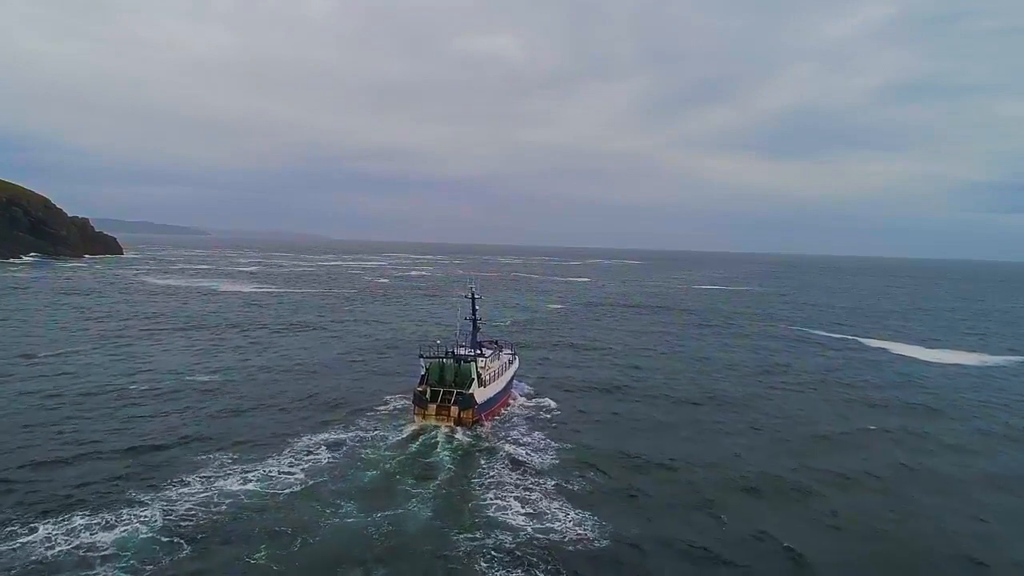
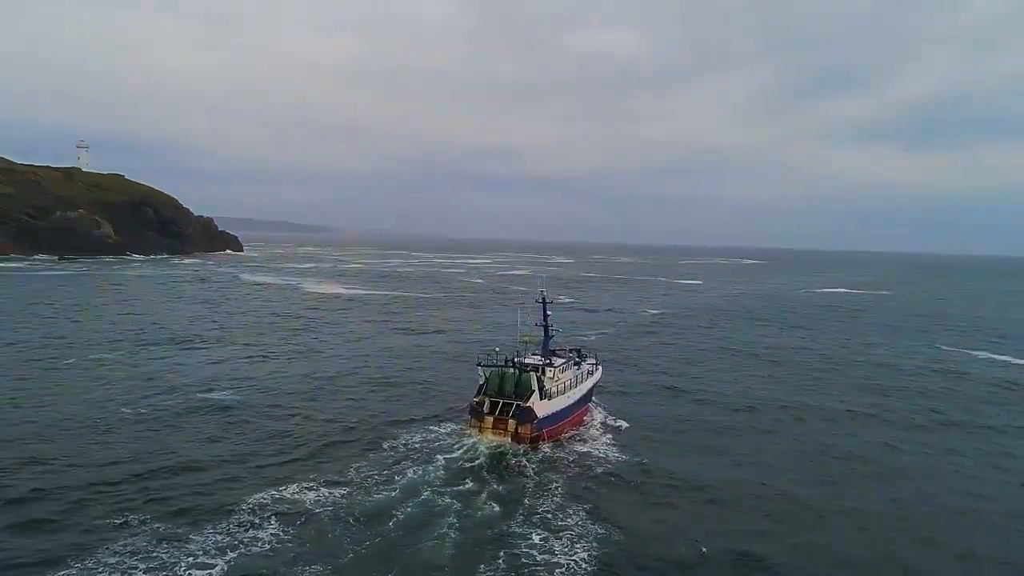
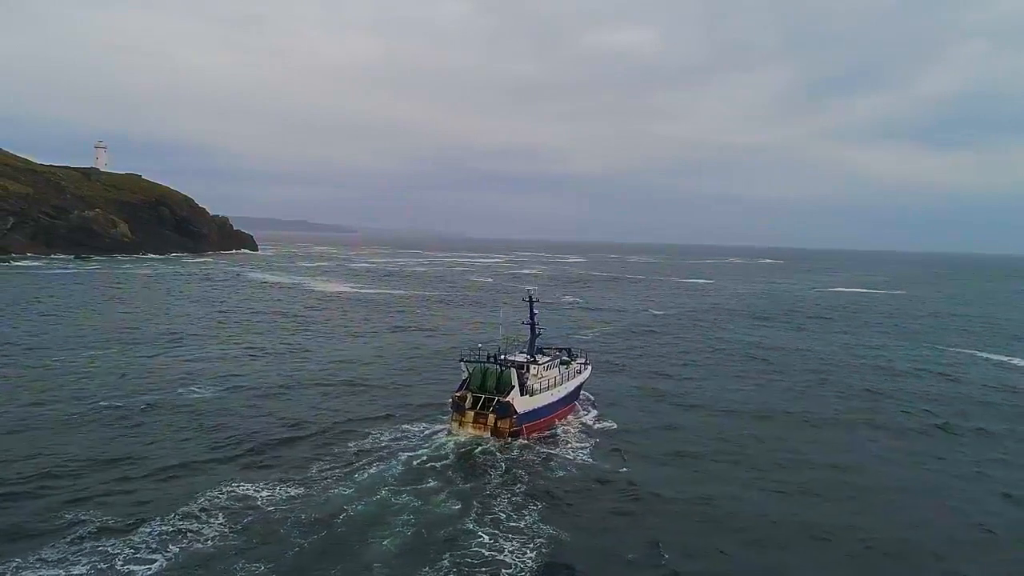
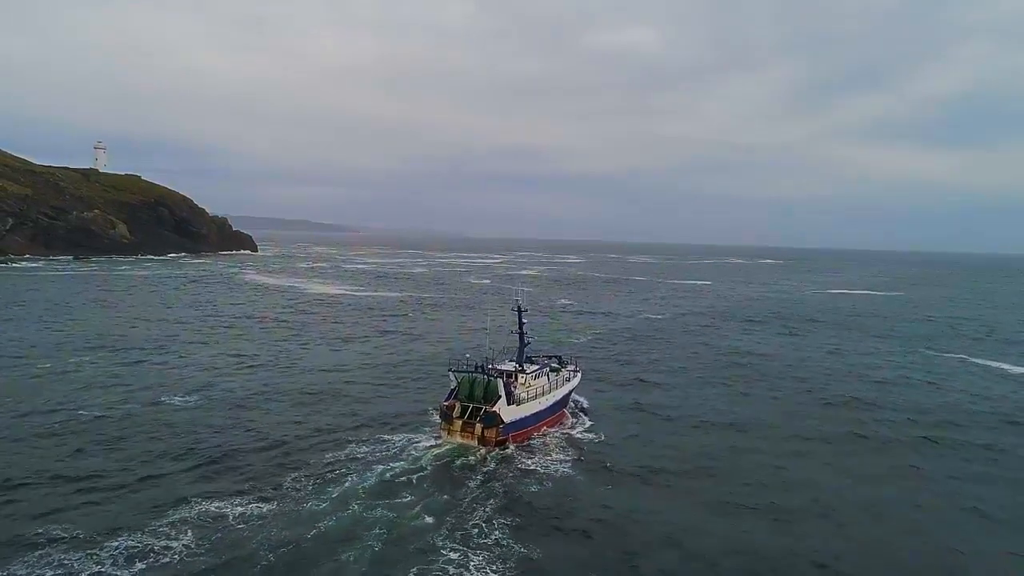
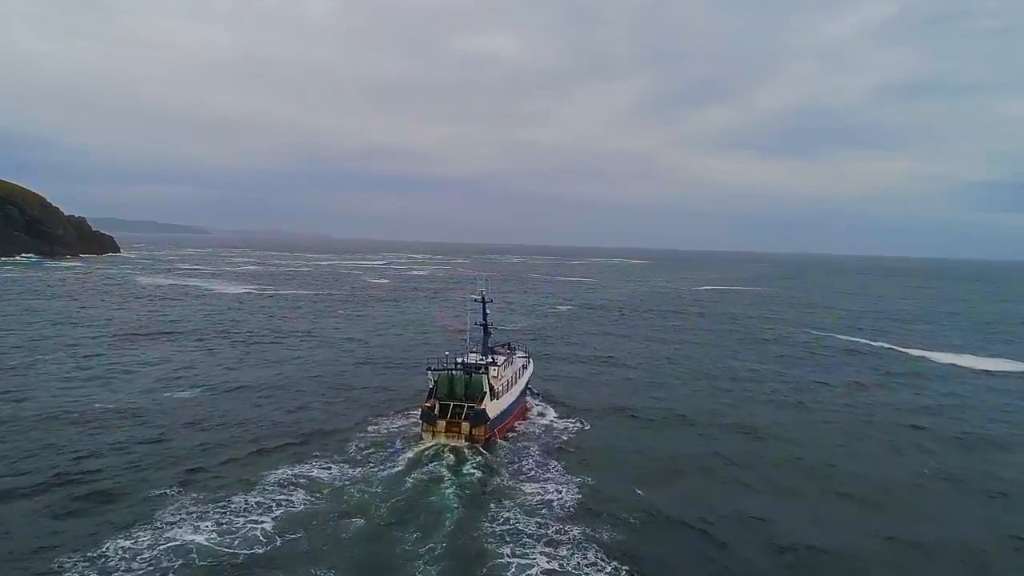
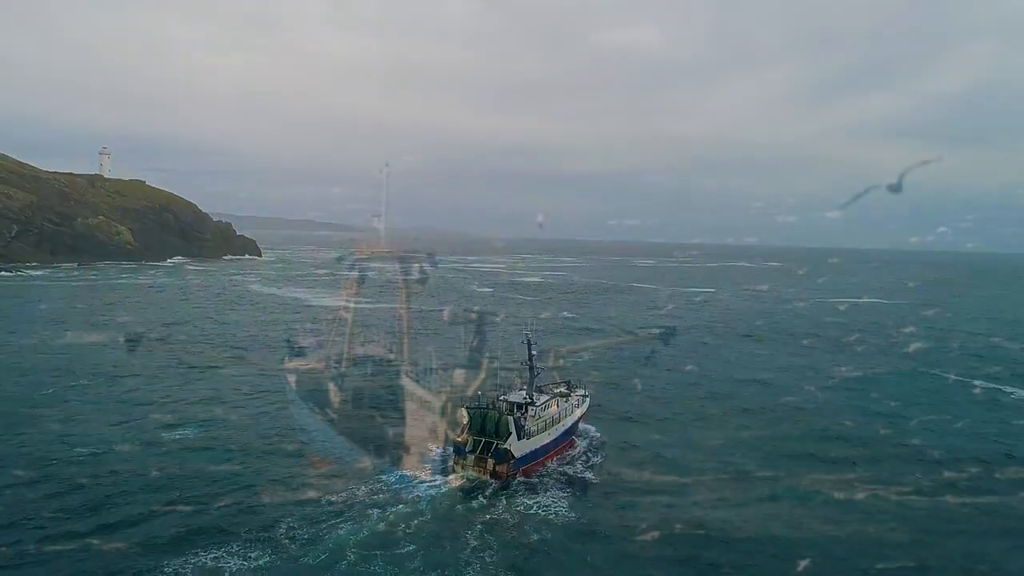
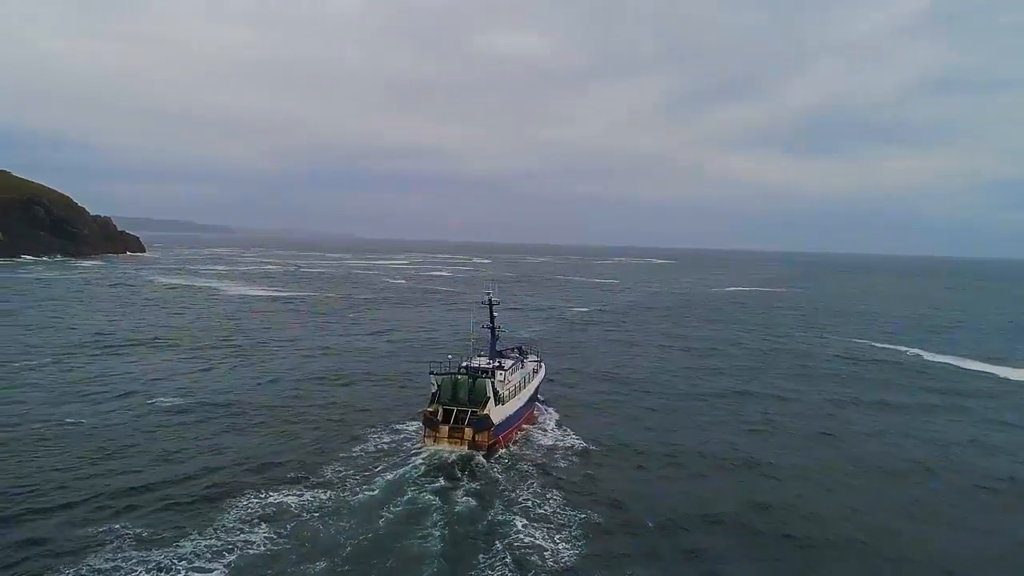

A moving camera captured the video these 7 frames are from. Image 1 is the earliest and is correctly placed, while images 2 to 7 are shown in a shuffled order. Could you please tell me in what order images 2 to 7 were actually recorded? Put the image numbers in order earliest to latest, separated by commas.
5, 7, 2, 3, 4, 6
